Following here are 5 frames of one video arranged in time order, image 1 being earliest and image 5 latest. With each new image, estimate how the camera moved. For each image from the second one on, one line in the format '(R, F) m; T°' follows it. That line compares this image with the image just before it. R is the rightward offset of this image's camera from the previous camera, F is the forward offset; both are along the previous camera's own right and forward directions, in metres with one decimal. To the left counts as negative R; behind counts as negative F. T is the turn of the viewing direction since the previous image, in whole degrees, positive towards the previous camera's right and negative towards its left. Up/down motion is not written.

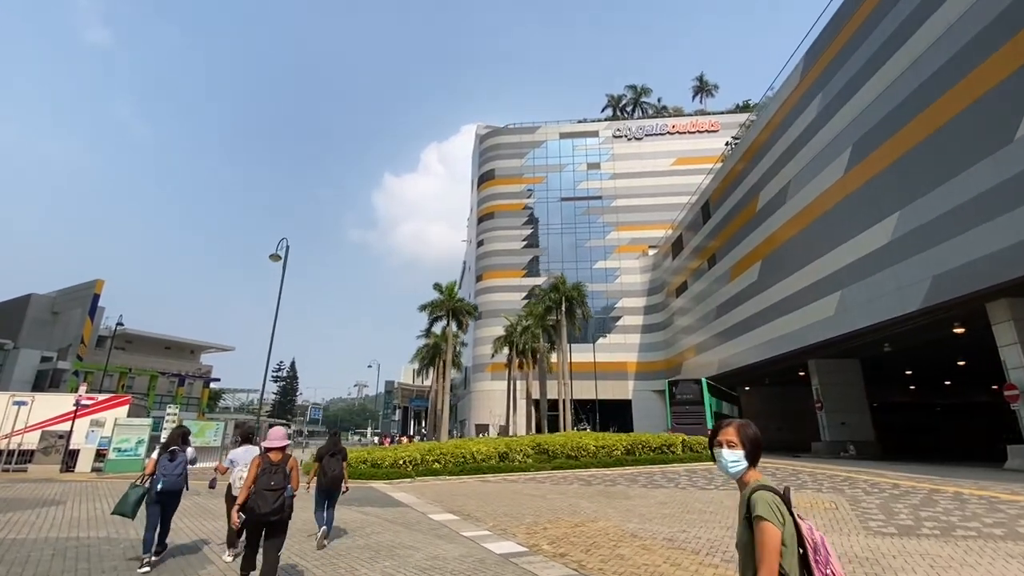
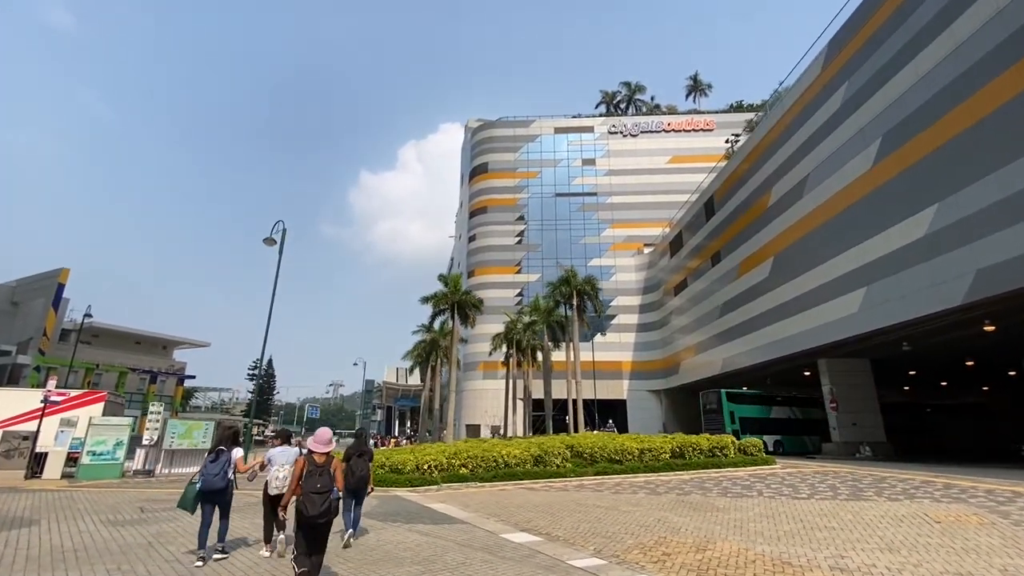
(-1.6, +1.5) m; +3°
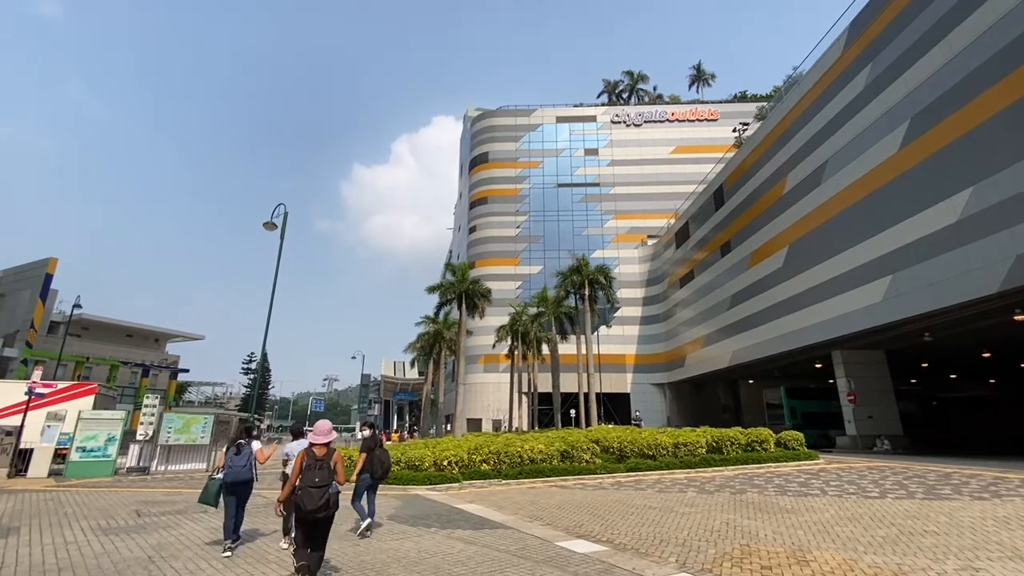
(-0.8, +1.0) m; +1°
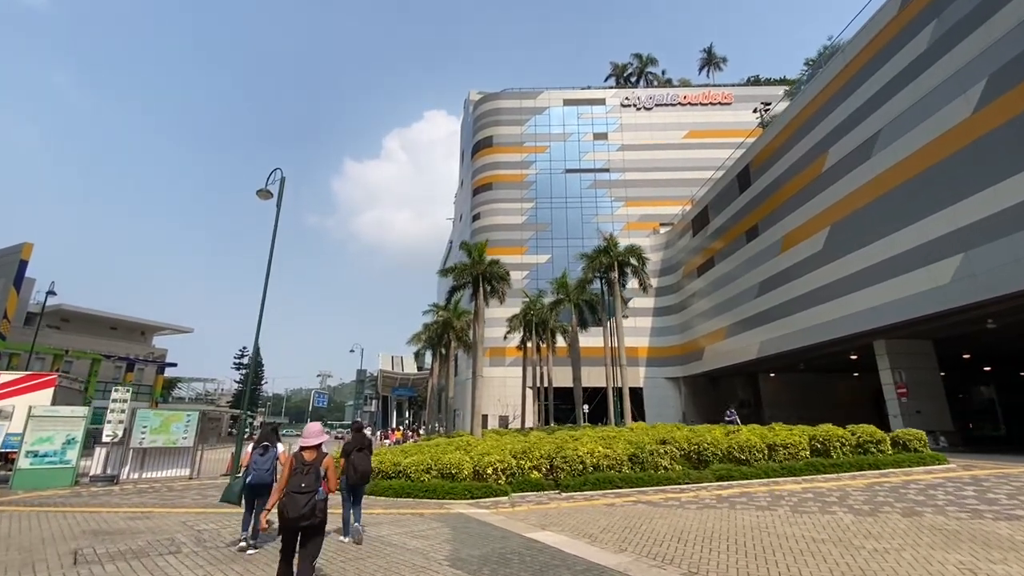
(-1.3, +2.4) m; +1°
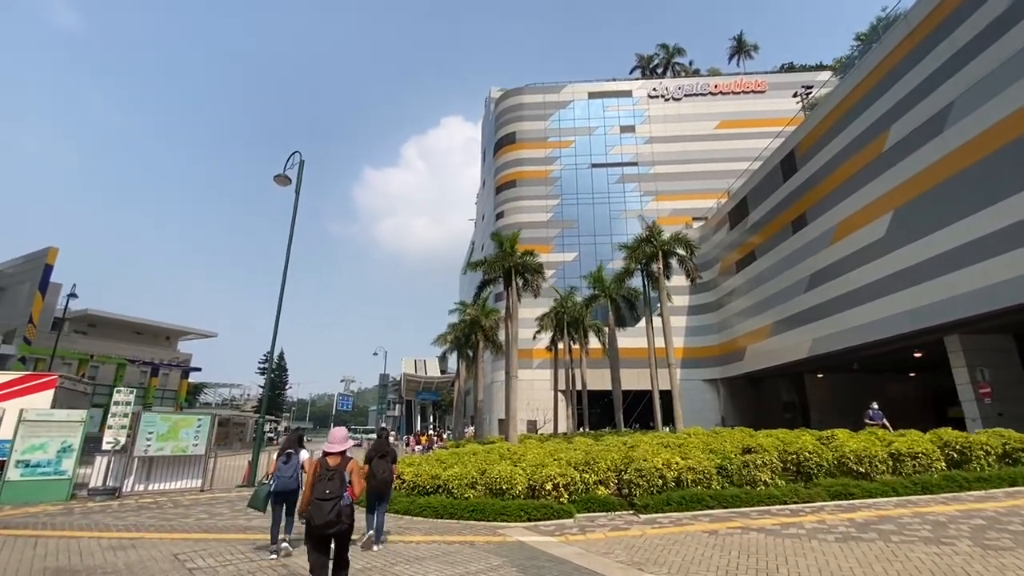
(-0.6, +1.6) m; -2°
